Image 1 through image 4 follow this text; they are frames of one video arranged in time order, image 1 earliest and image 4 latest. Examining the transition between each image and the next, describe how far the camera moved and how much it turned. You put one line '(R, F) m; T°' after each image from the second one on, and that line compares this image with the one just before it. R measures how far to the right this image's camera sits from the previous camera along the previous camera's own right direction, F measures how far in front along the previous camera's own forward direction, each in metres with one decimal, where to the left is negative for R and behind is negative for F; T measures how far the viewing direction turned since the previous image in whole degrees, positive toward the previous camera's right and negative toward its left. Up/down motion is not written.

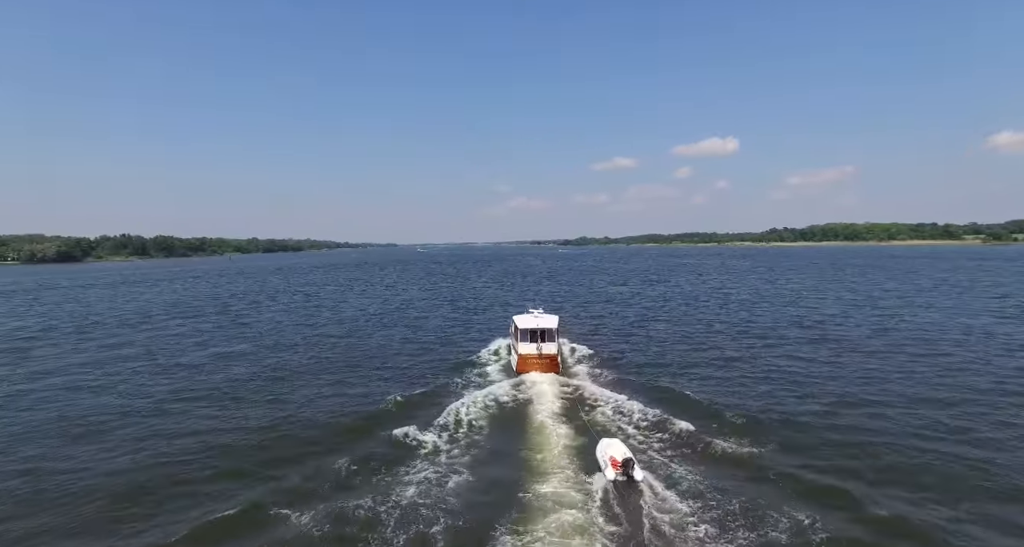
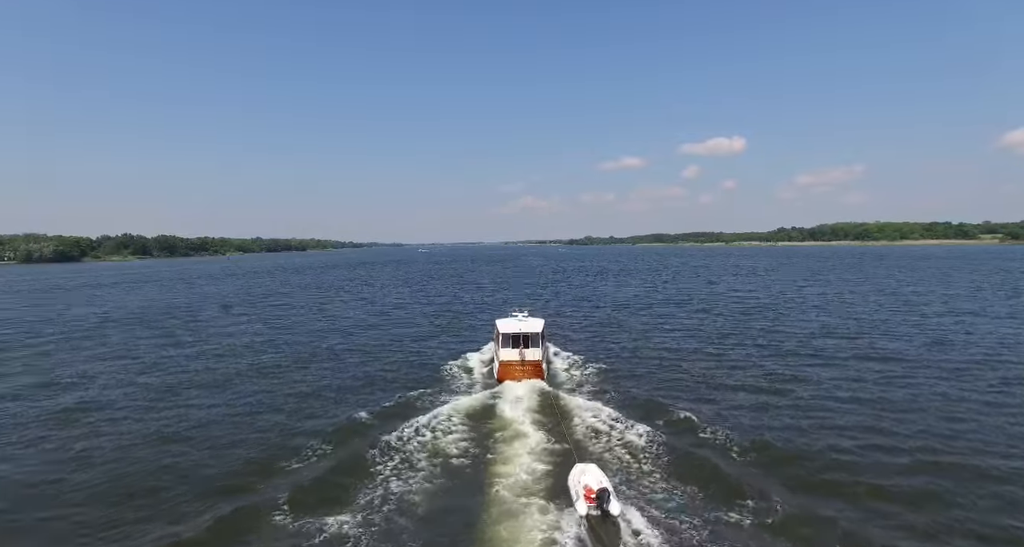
(+0.9, +4.6) m; -1°
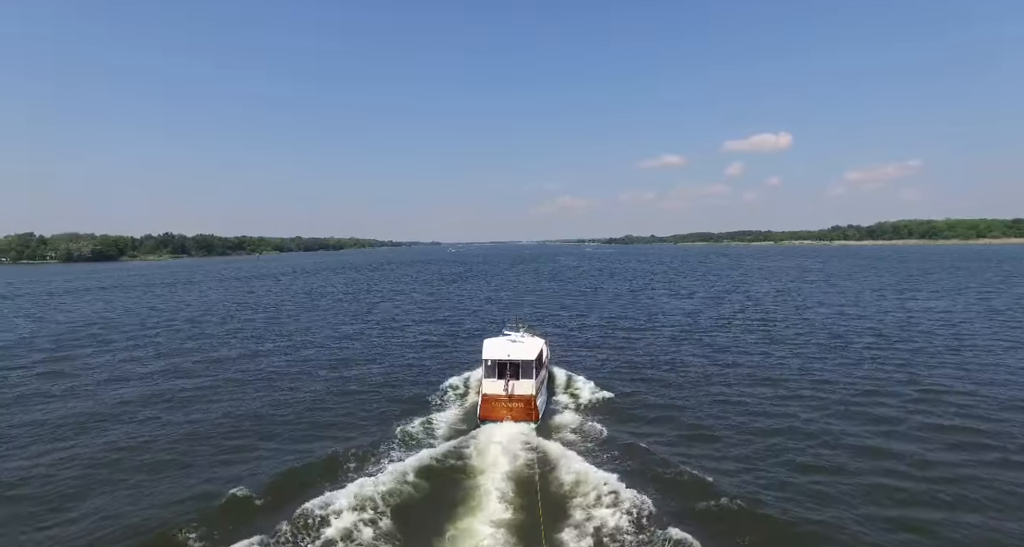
(+1.1, +10.9) m; -4°
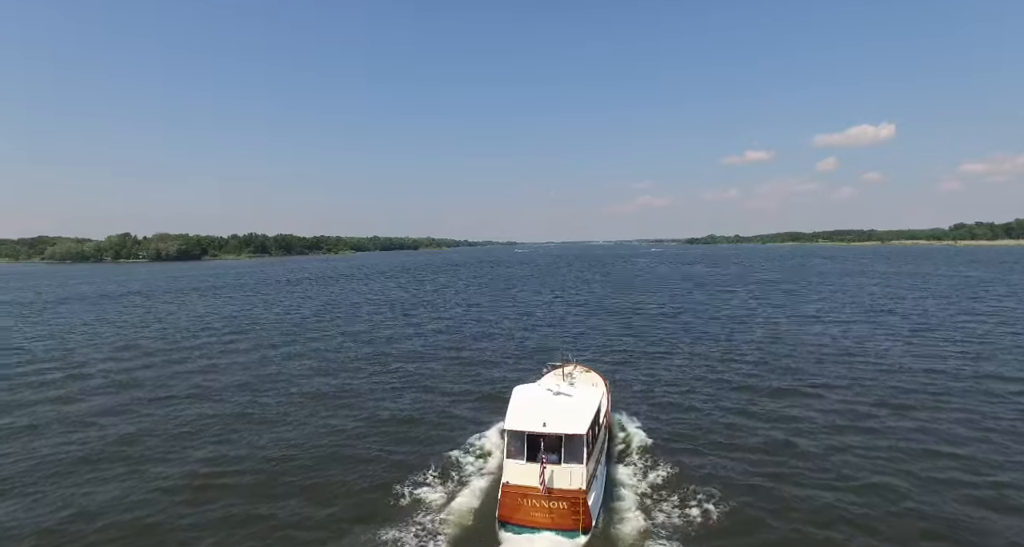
(+1.3, +13.4) m; -8°
